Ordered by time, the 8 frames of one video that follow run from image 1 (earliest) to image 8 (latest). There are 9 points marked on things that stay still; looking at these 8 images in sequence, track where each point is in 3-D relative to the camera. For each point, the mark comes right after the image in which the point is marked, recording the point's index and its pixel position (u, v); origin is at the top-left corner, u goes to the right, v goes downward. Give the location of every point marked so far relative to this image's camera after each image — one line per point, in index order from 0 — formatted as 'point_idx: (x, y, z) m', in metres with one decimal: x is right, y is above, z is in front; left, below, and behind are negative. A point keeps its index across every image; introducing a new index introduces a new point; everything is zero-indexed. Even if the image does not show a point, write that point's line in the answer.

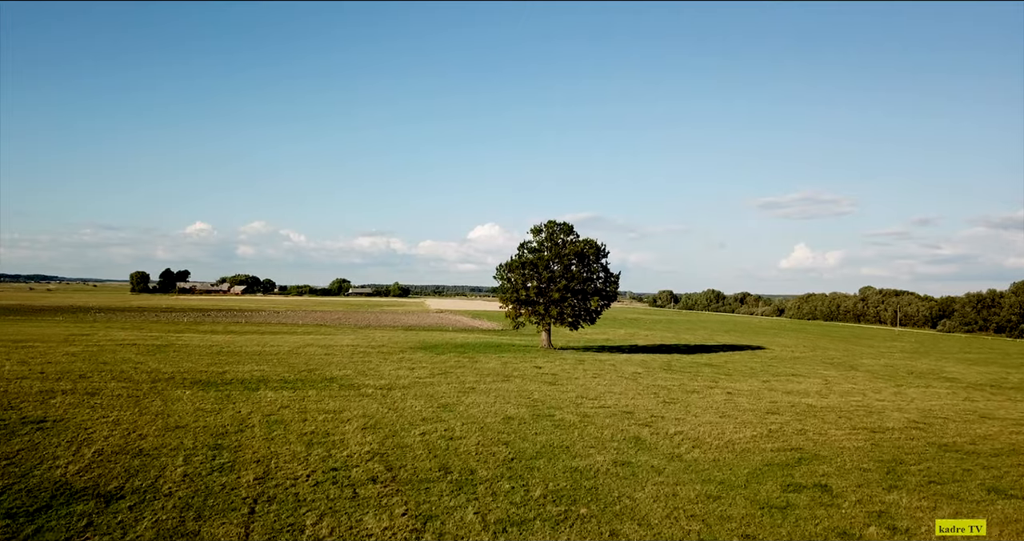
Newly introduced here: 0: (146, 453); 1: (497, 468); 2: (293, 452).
0: (-11.6, -5.8, +16.8) m
1: (-0.5, -6.2, +16.5) m
2: (-7.2, -5.9, +17.3) m
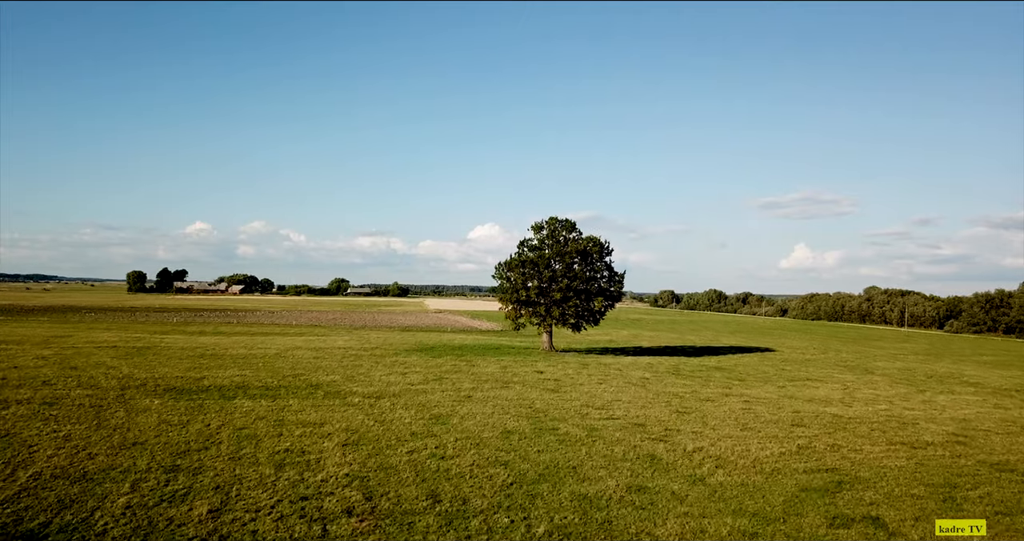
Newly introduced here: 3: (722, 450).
0: (-11.6, -5.7, +14.6) m
1: (-0.5, -6.1, +14.3) m
2: (-7.2, -5.8, +15.1) m
3: (+7.4, -6.3, +18.6) m
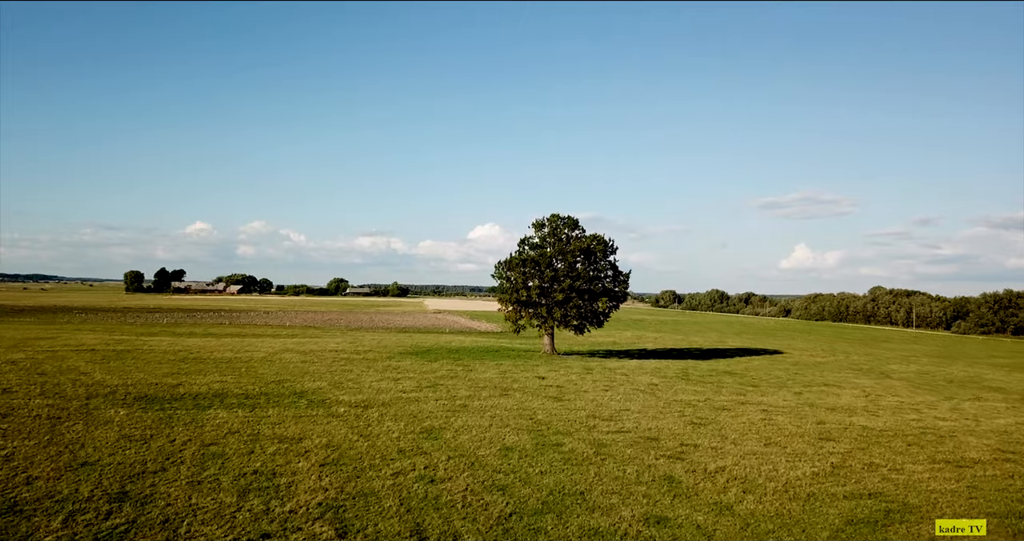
0: (-11.6, -5.6, +12.5) m
1: (-0.5, -6.0, +12.2) m
2: (-7.2, -5.8, +13.0) m
3: (+7.3, -6.2, +16.5) m
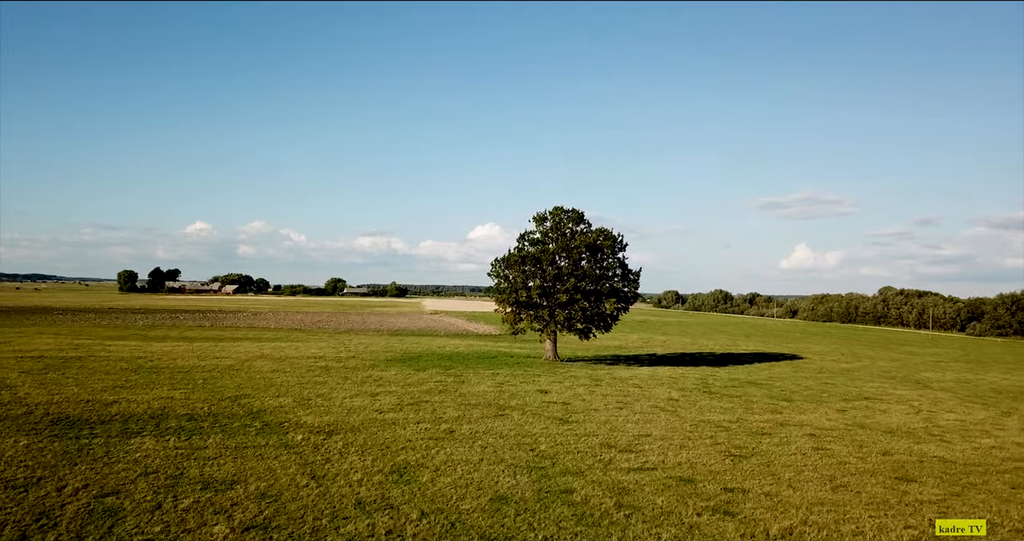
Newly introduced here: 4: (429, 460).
0: (-11.8, -5.4, +8.2) m
1: (-0.6, -5.8, +8.0) m
2: (-7.3, -5.6, +8.8) m
3: (+7.2, -6.0, +12.2) m
4: (-2.6, -5.8, +16.5) m
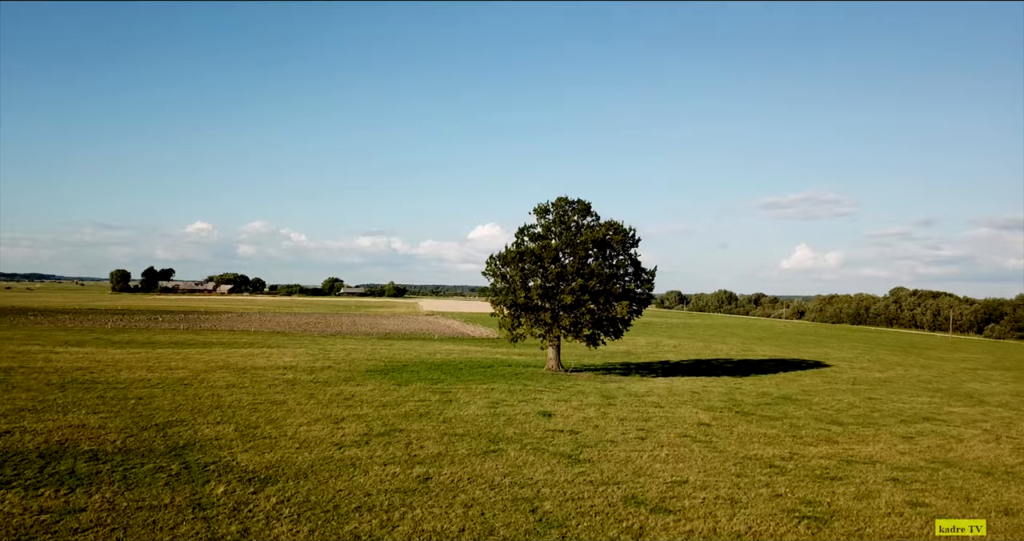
0: (-11.9, -5.3, +3.5) m
1: (-0.8, -5.7, +3.2) m
2: (-7.5, -5.5, +4.0) m
3: (+7.0, -5.9, +7.4) m
4: (-2.7, -5.7, +11.8) m
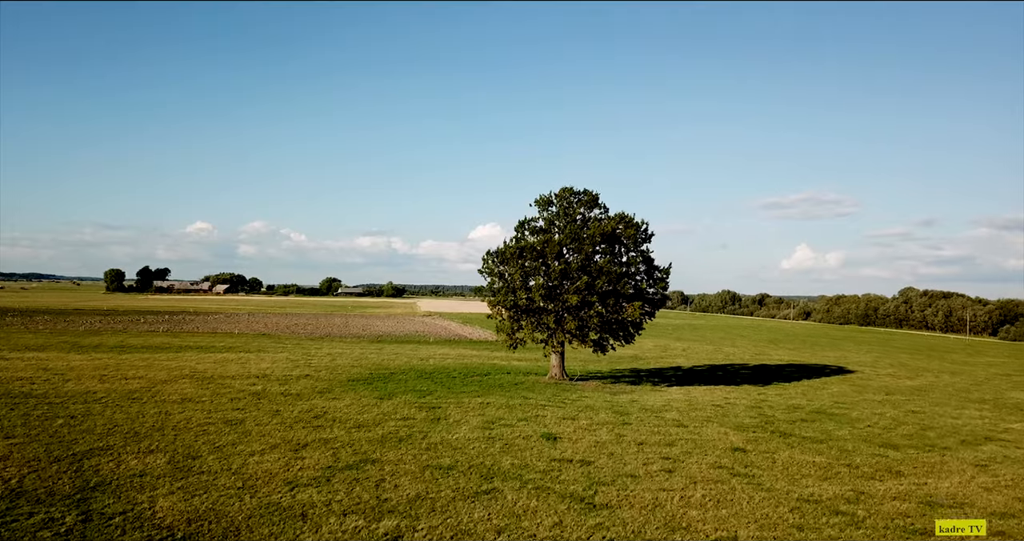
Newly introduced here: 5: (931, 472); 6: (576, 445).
0: (-12.0, -5.2, -0.2) m
1: (-0.9, -5.6, -0.5) m
2: (-7.6, -5.3, +0.3) m
3: (+7.0, -5.8, +3.8) m
4: (-2.8, -5.6, +8.1) m
5: (+14.0, -6.7, +18.0) m
6: (+2.2, -6.0, +18.7) m
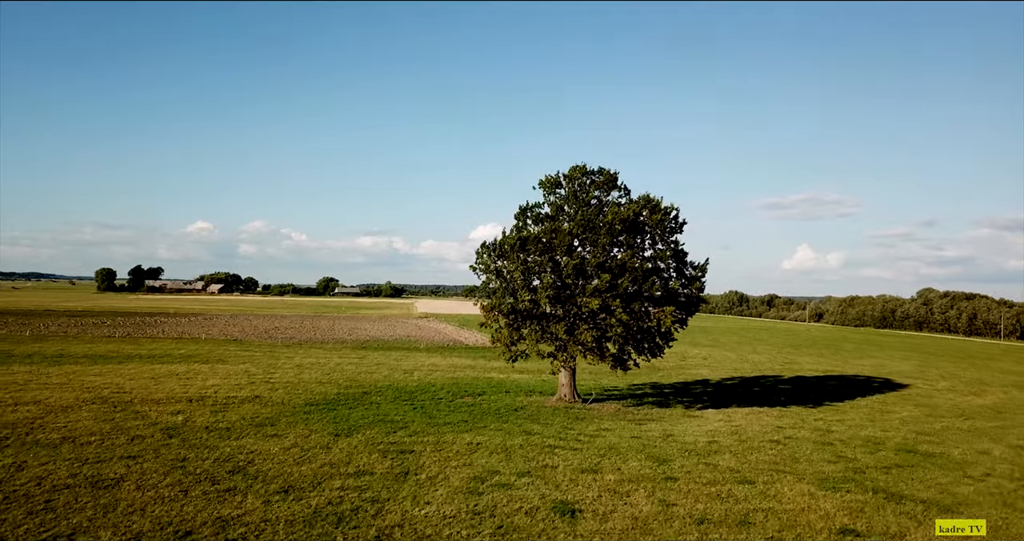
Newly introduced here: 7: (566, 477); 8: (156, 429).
0: (-12.1, -5.0, -6.4) m
1: (-1.0, -5.4, -6.7) m
2: (-7.6, -5.1, -5.9) m
3: (+6.9, -5.6, -2.5) m
4: (-2.9, -5.4, +1.8) m
5: (+13.9, -6.5, +11.8) m
6: (+2.2, -5.9, +12.5) m
7: (+1.6, -6.0, +15.9) m
8: (-12.9, -5.7, +19.5) m
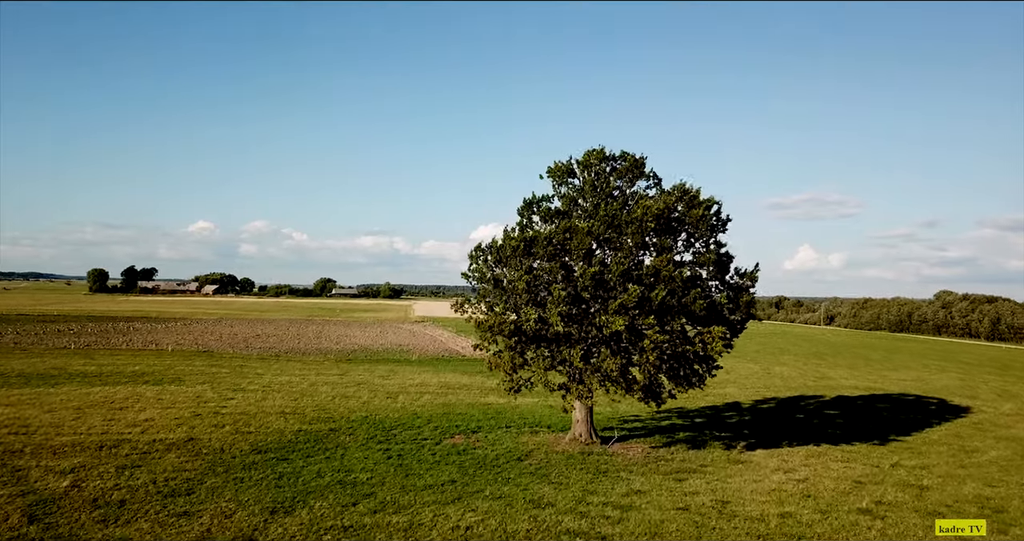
0: (-12.0, -5.3, -11.8) m
1: (-0.9, -5.8, -12.1) m
2: (-7.6, -5.5, -11.3) m
3: (+6.9, -6.0, -7.8) m
4: (-2.8, -5.7, -3.5) m
5: (+14.0, -6.9, +6.4) m
6: (+2.2, -6.2, +7.1) m
7: (+1.7, -6.3, +10.5) m
8: (-12.8, -6.1, +14.1) m
